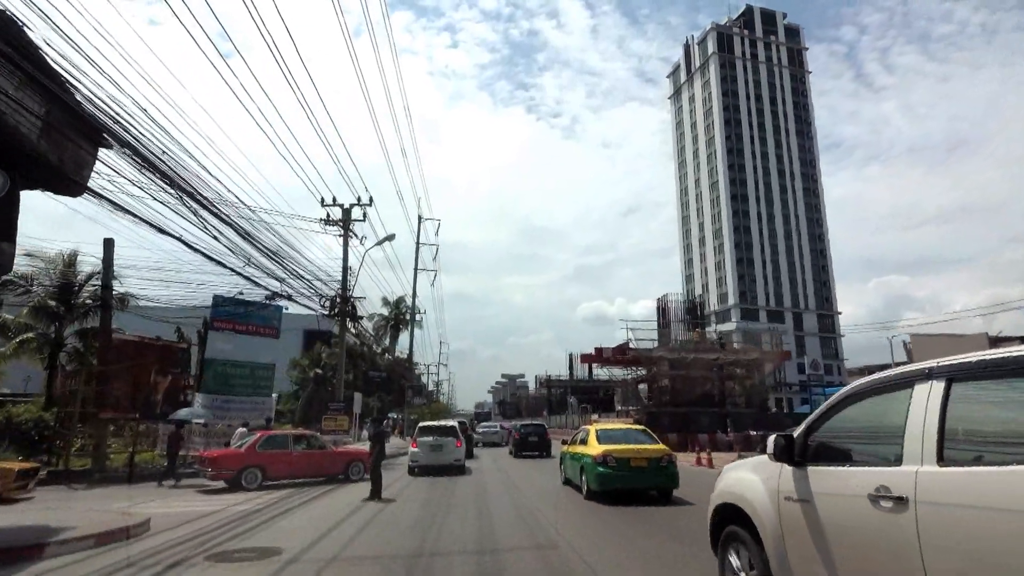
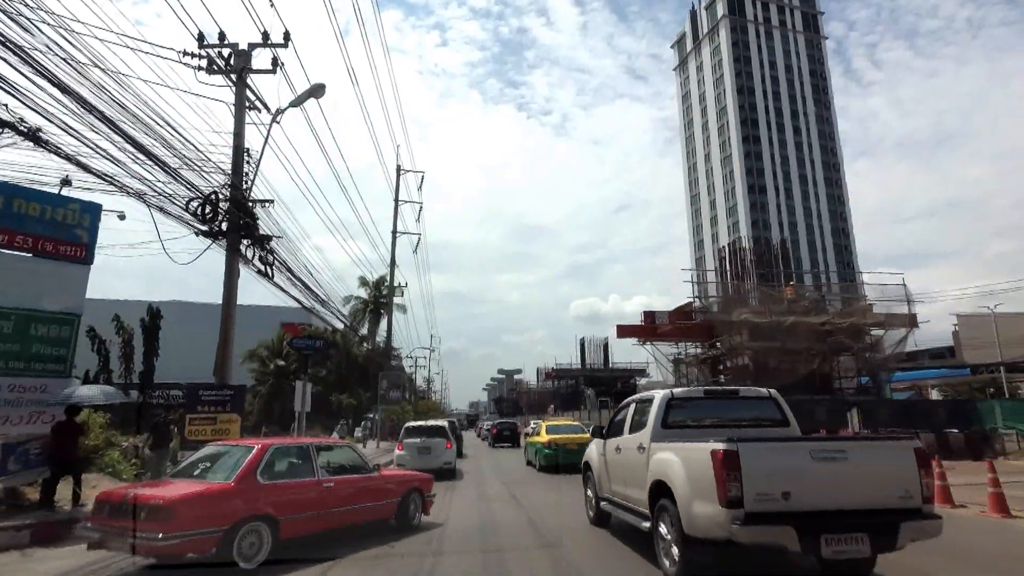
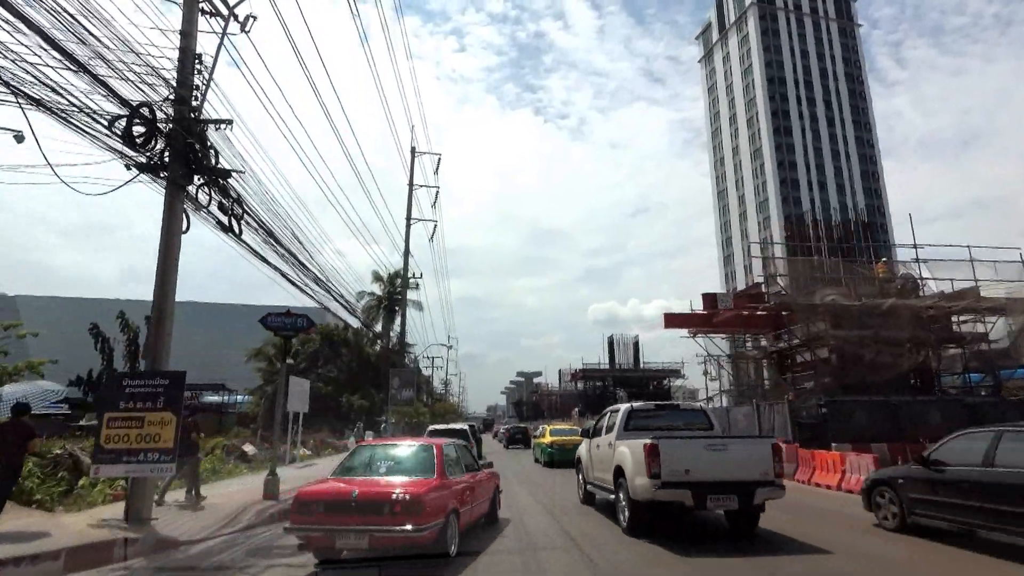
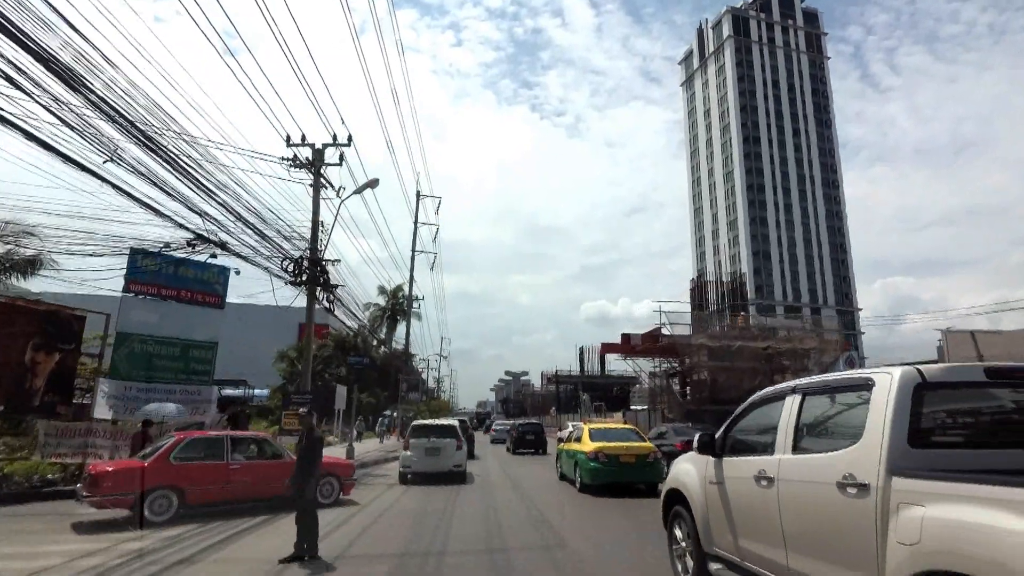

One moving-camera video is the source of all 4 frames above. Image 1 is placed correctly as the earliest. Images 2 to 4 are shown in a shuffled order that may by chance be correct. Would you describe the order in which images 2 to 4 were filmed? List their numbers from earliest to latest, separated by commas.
4, 2, 3
